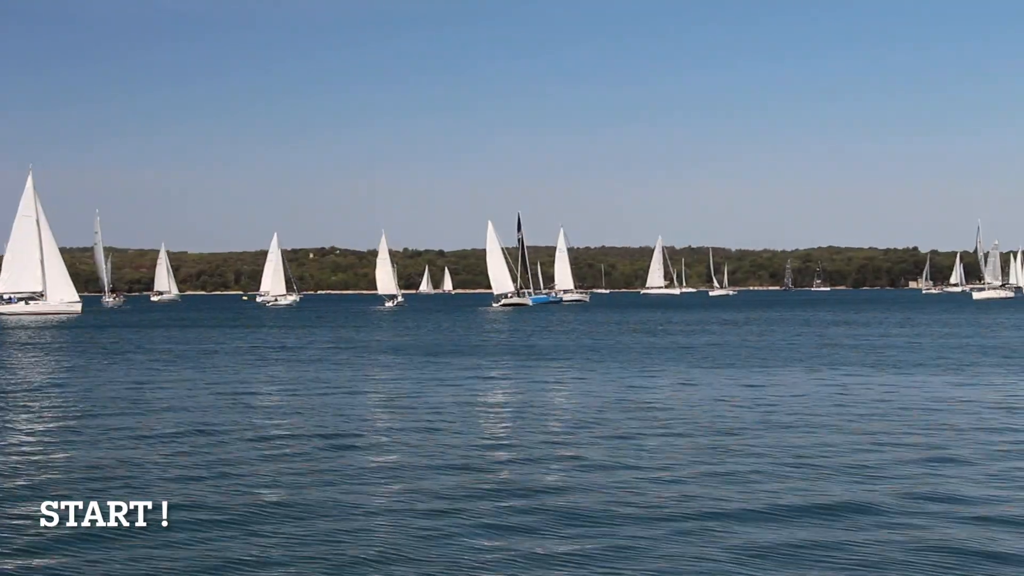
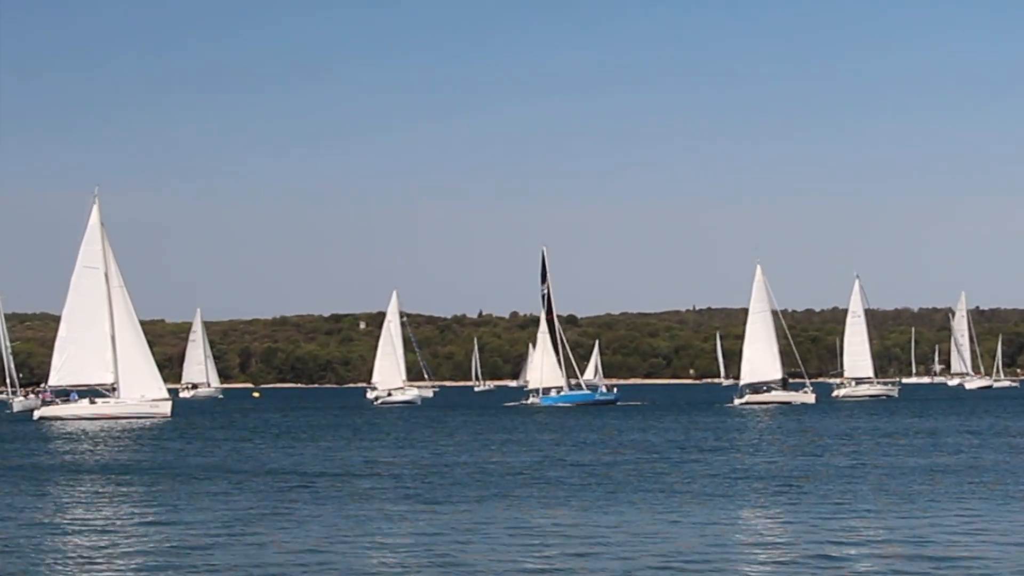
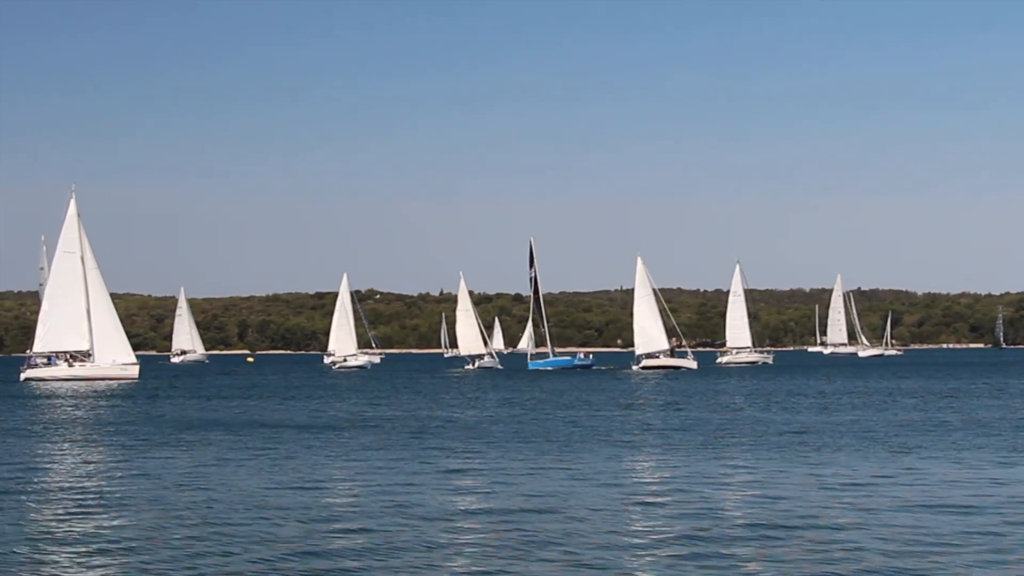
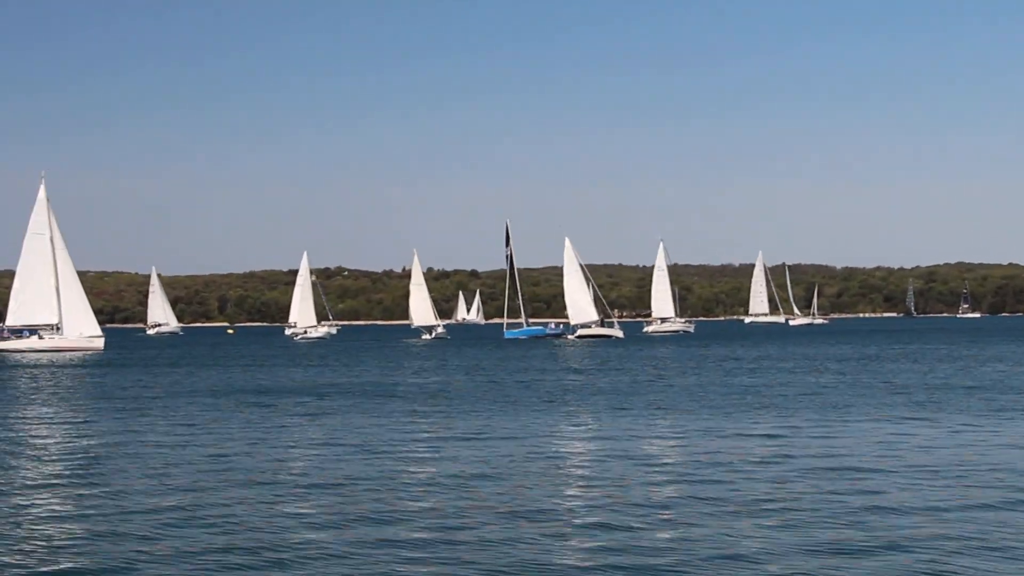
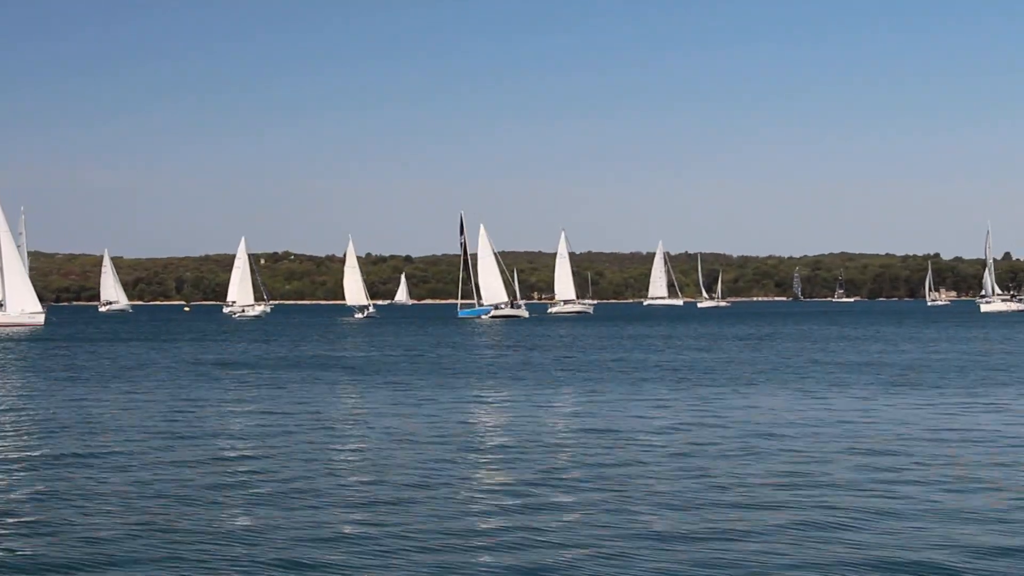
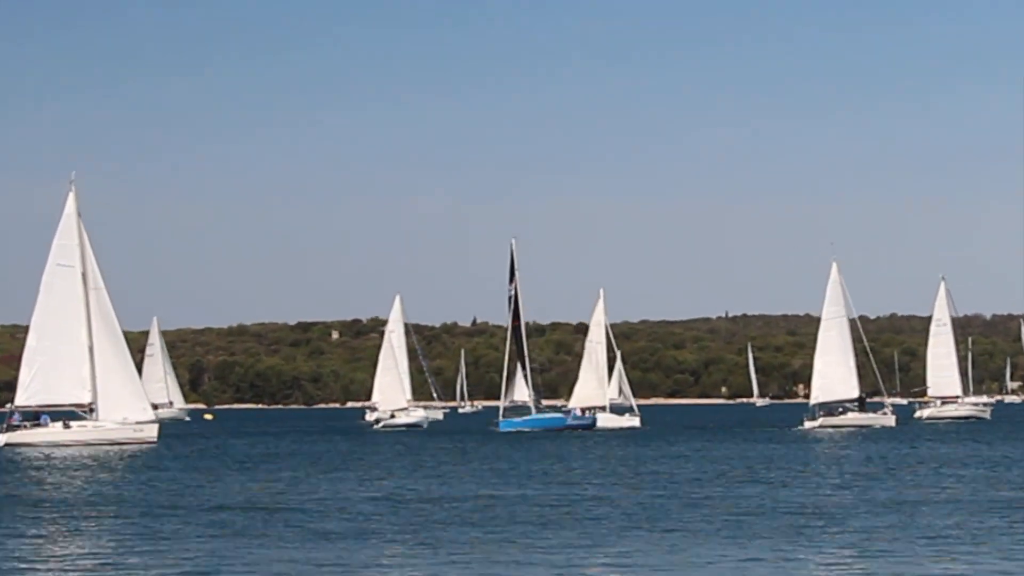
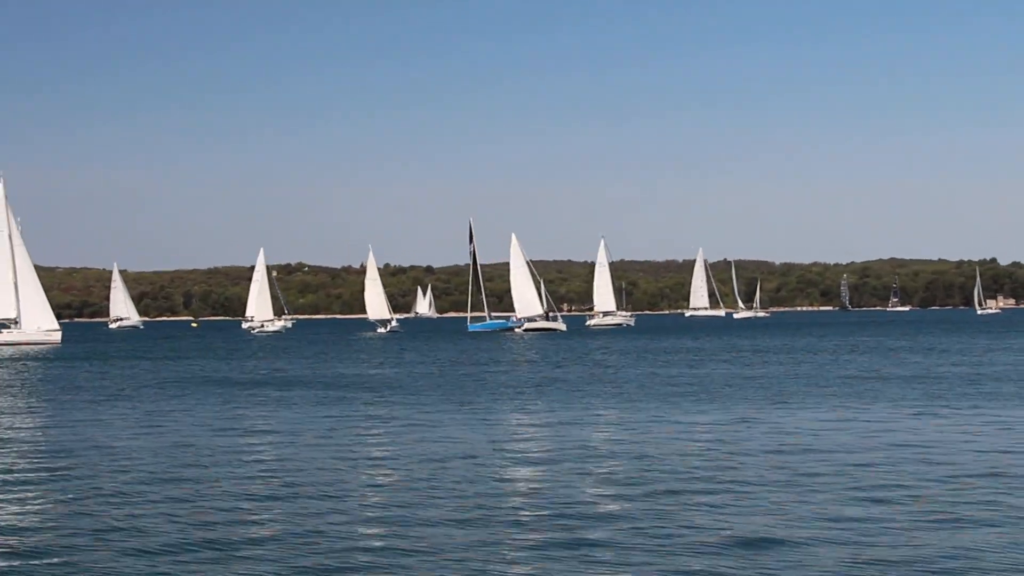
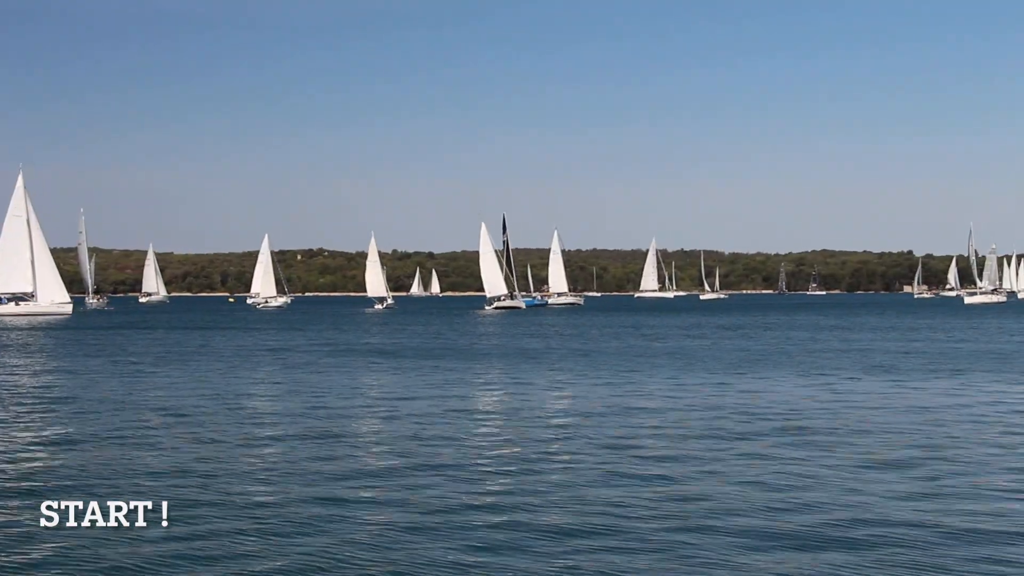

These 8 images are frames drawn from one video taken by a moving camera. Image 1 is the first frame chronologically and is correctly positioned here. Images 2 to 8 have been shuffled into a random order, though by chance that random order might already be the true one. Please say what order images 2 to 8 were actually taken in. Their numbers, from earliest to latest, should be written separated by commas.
8, 5, 7, 4, 3, 2, 6
